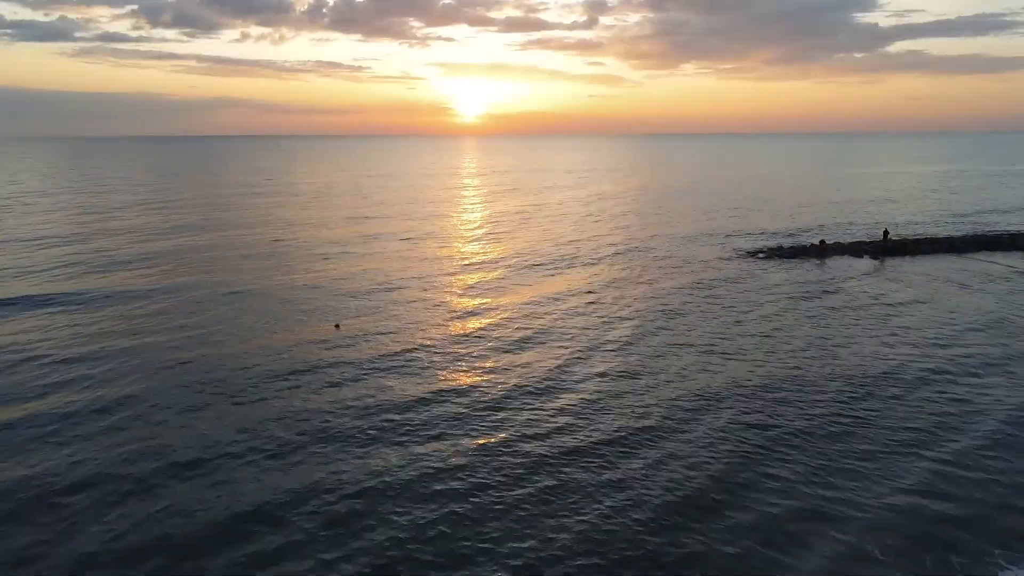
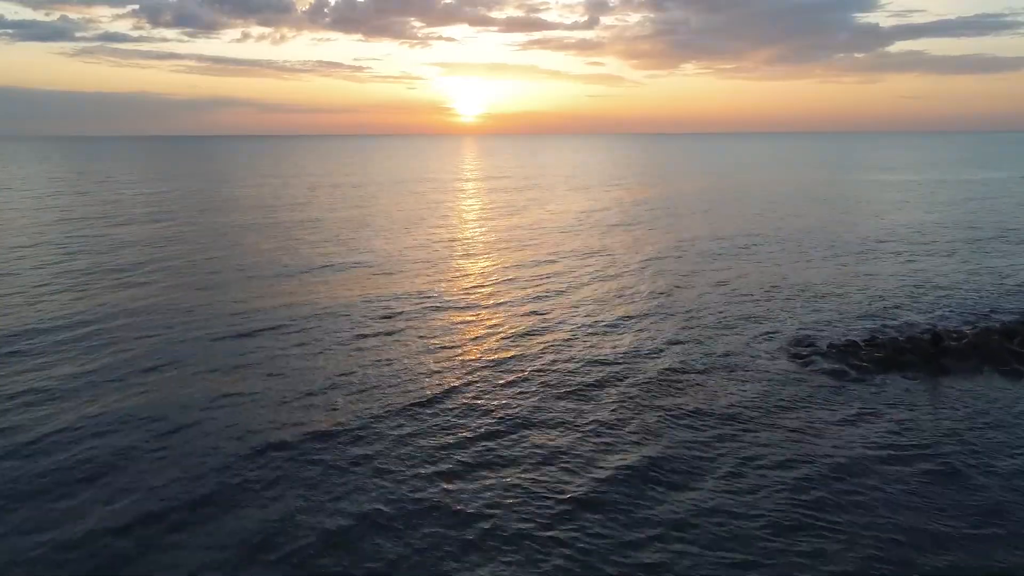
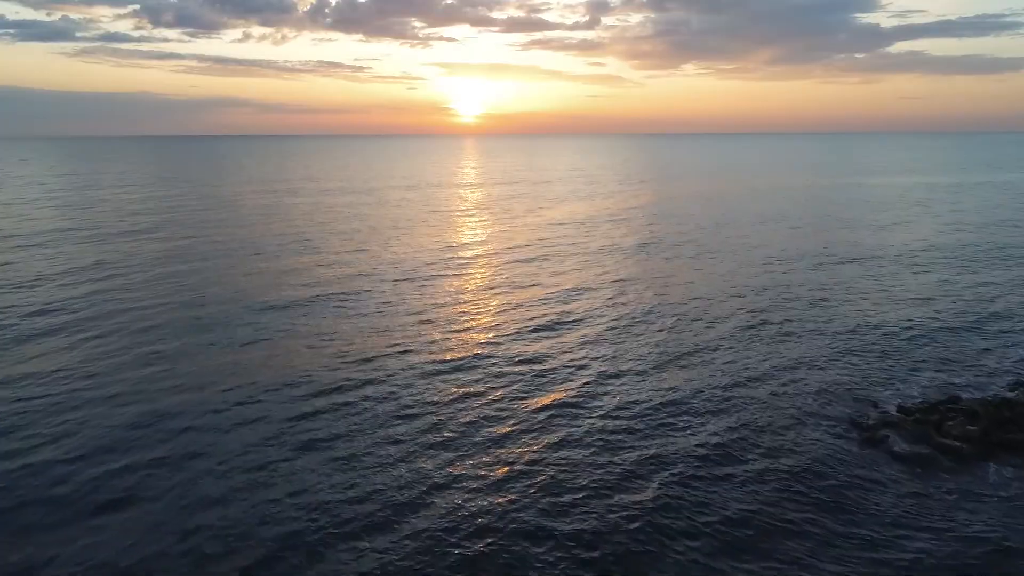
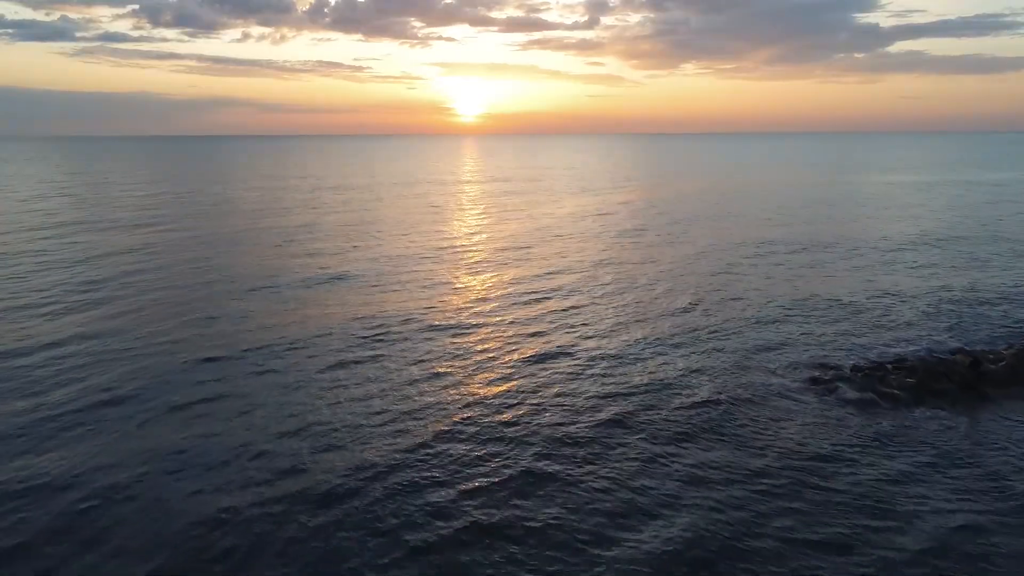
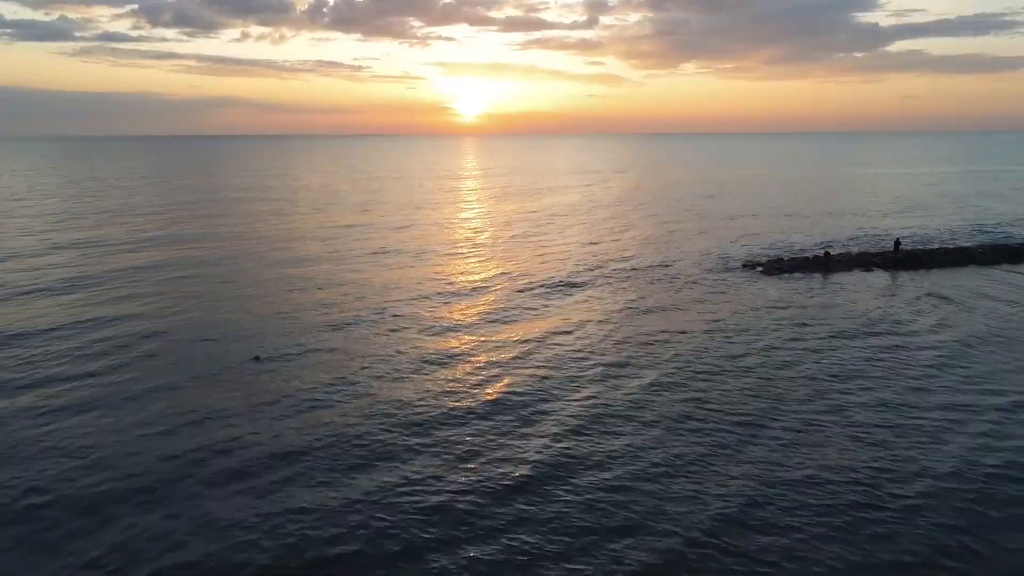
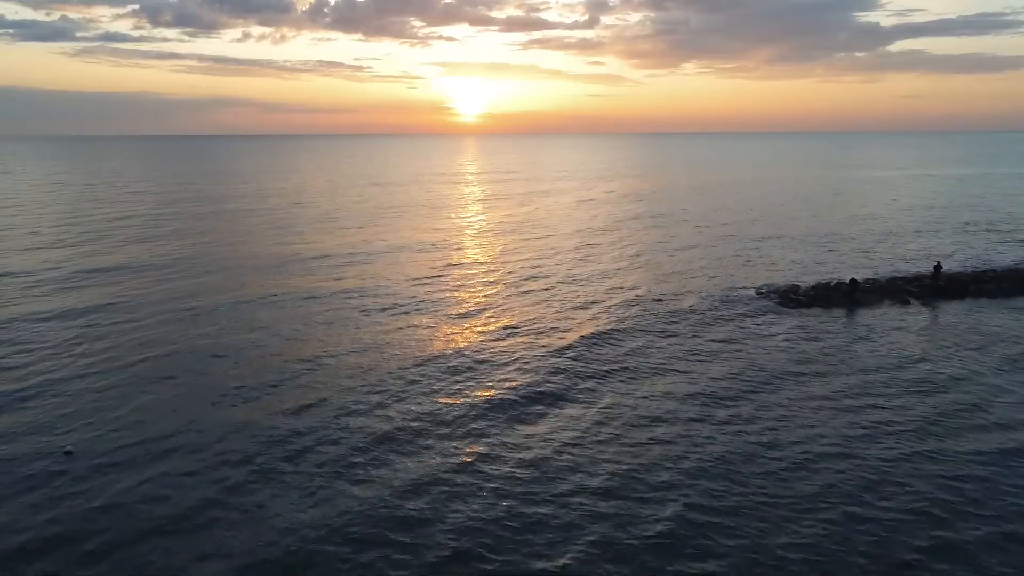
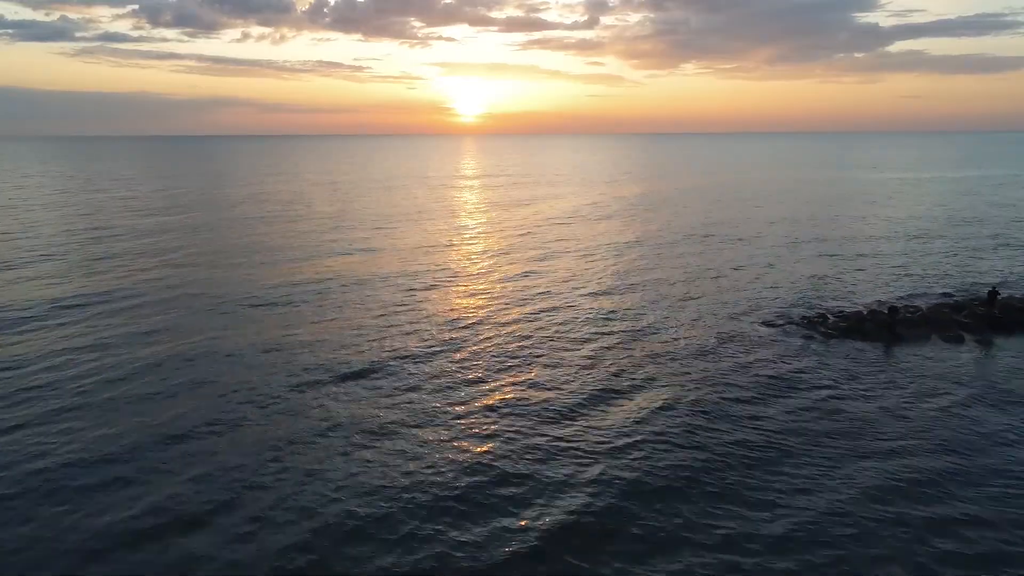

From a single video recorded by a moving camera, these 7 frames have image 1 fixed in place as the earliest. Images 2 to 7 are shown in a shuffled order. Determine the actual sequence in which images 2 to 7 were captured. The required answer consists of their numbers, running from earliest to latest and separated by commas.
5, 6, 7, 2, 4, 3
